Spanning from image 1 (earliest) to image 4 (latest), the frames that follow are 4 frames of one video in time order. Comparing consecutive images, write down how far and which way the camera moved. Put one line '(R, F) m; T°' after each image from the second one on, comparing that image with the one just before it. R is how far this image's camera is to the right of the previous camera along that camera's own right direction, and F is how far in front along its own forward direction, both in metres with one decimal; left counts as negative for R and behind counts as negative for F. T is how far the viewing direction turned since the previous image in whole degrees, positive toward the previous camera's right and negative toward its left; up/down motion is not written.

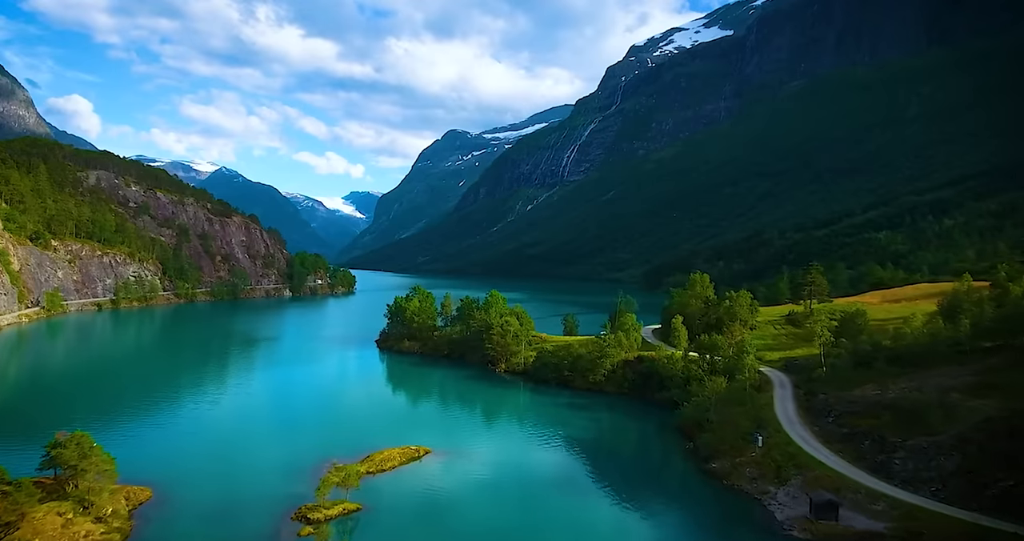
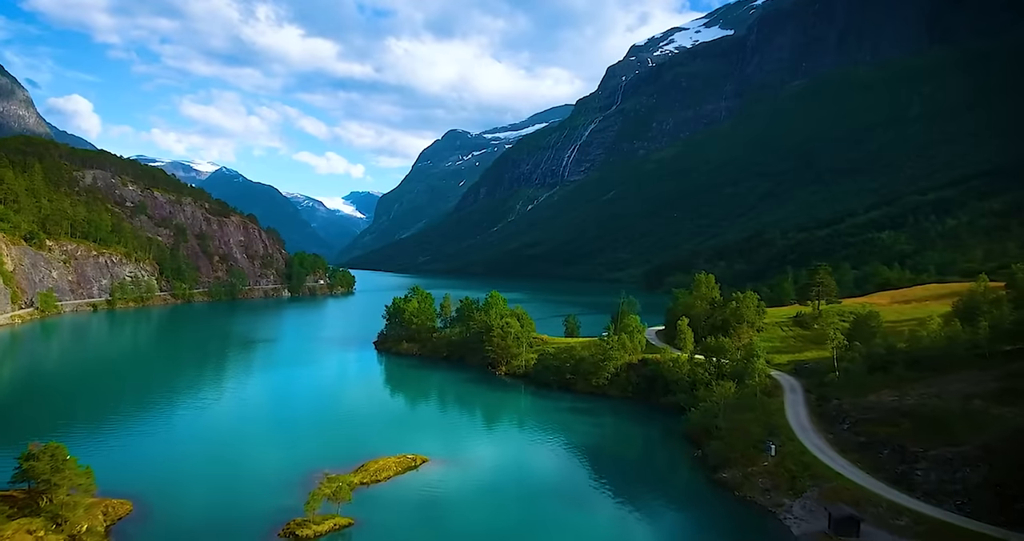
(0.0, +1.7) m; 0°
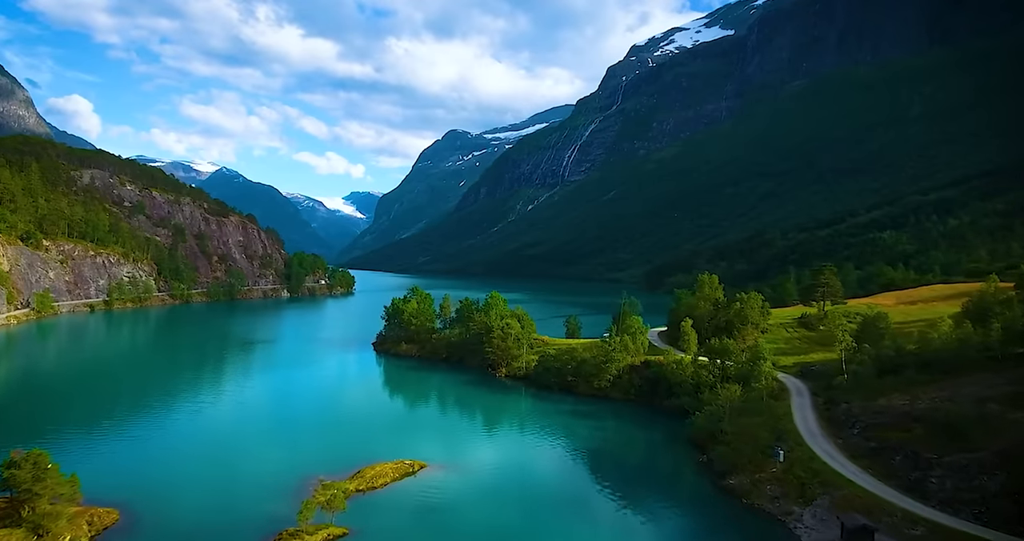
(0.0, +1.1) m; 0°
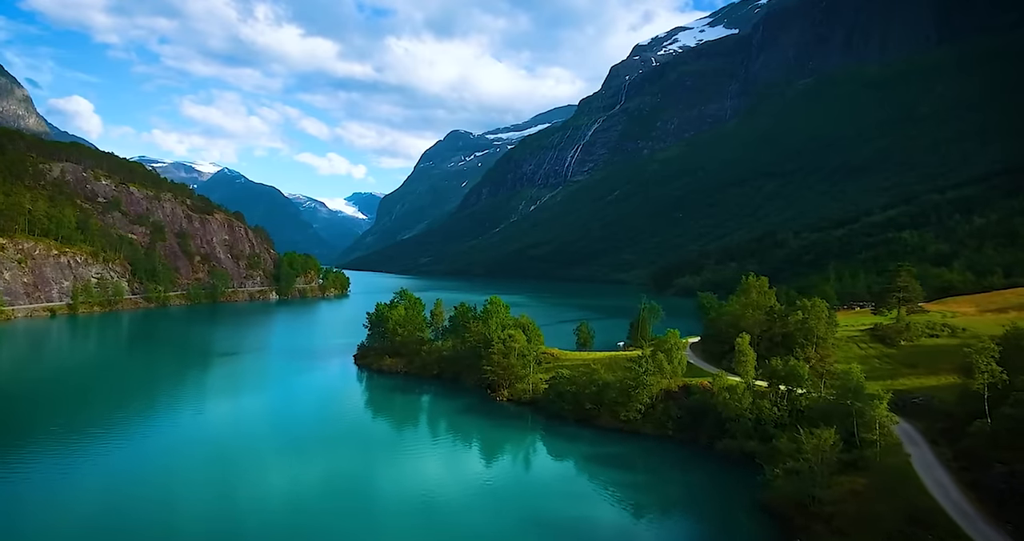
(-0.2, +12.5) m; 0°
